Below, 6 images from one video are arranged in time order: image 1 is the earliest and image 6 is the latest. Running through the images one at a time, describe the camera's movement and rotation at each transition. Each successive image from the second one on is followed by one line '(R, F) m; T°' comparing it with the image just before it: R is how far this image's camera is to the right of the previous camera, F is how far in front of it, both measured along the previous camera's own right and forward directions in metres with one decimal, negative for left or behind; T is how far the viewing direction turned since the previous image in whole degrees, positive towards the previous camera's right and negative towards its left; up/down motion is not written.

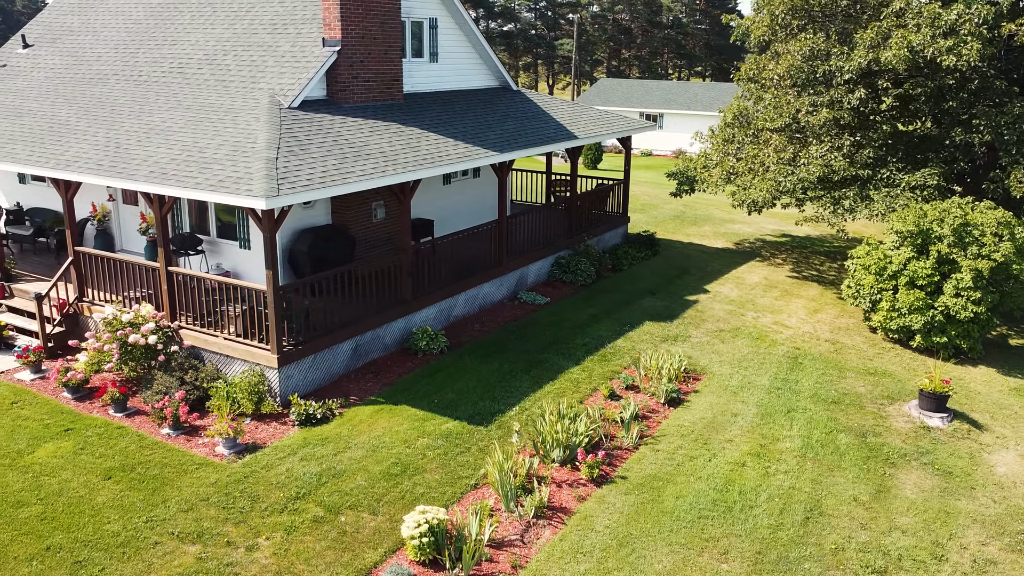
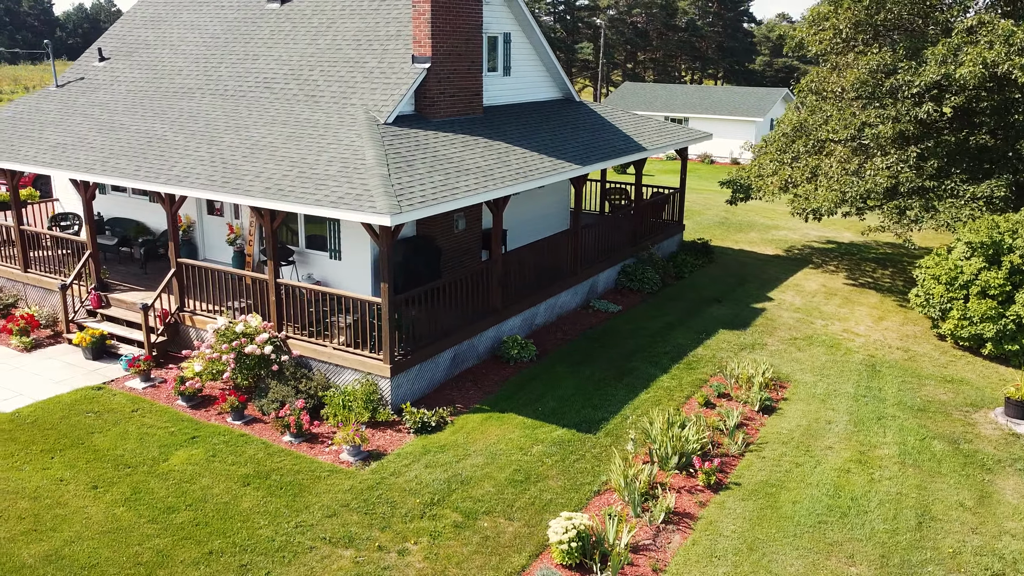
(-1.3, -0.4) m; 0°
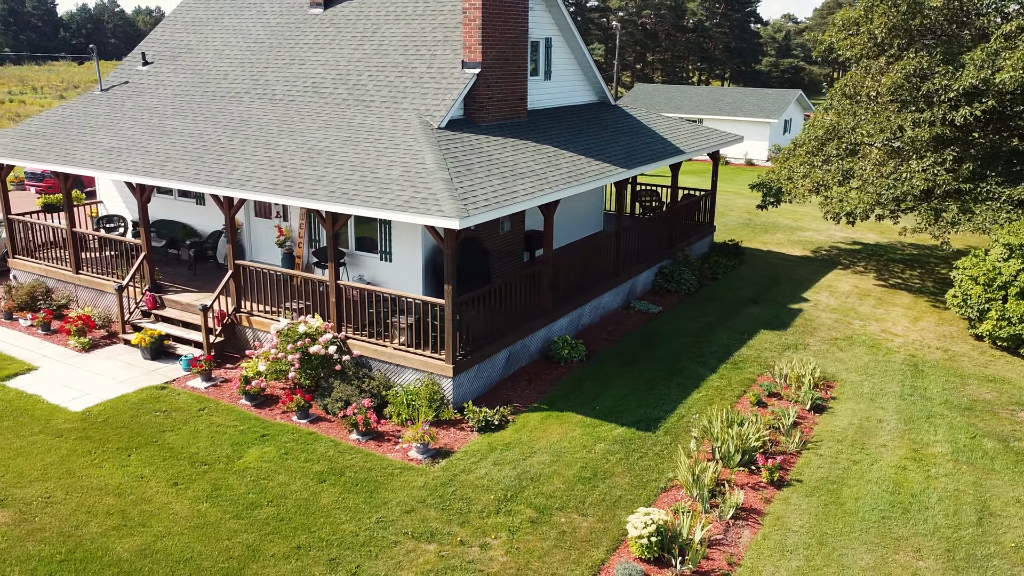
(-0.8, -0.2) m; 0°
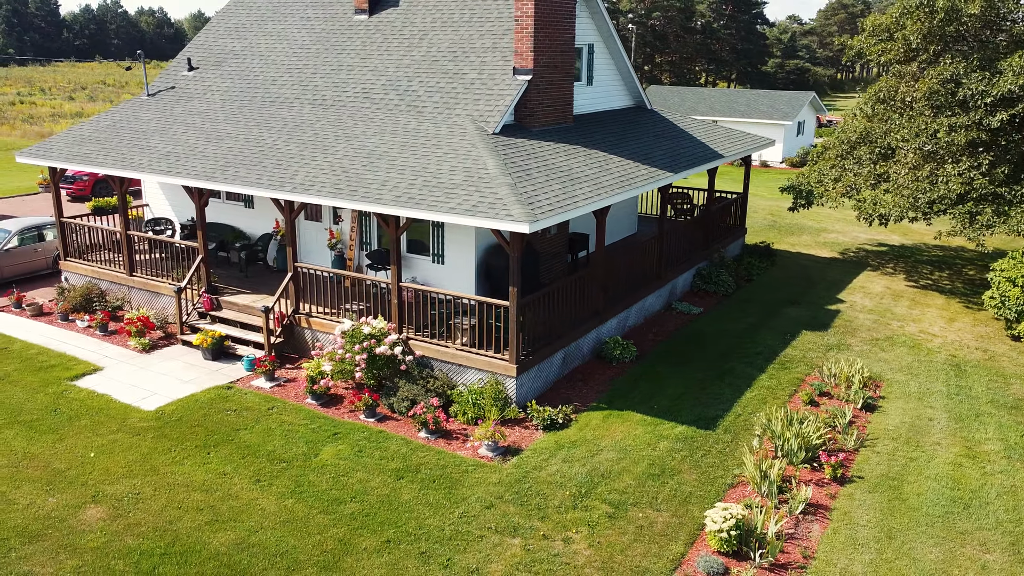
(-0.8, -0.3) m; 0°
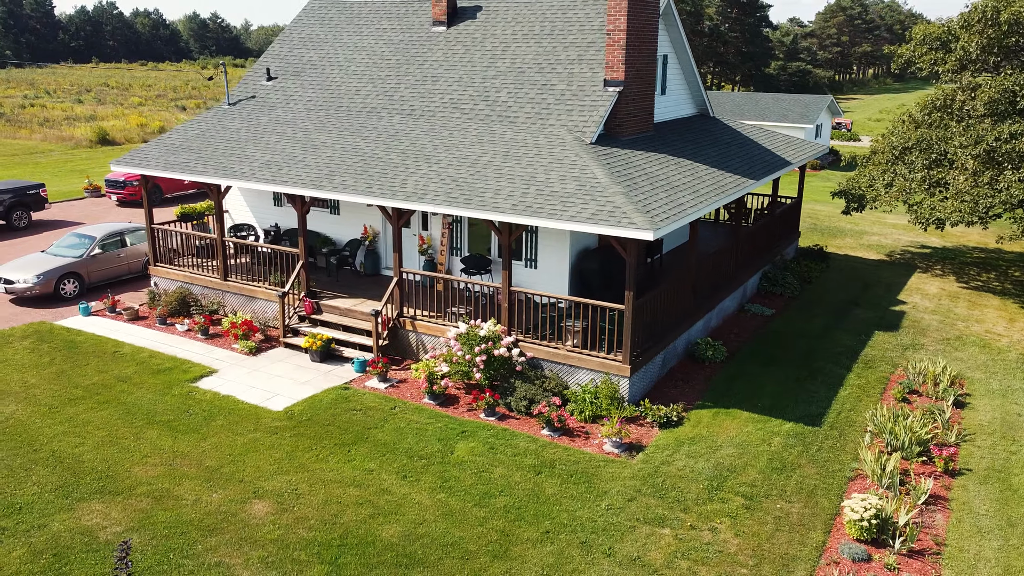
(-1.7, -0.5) m; +1°
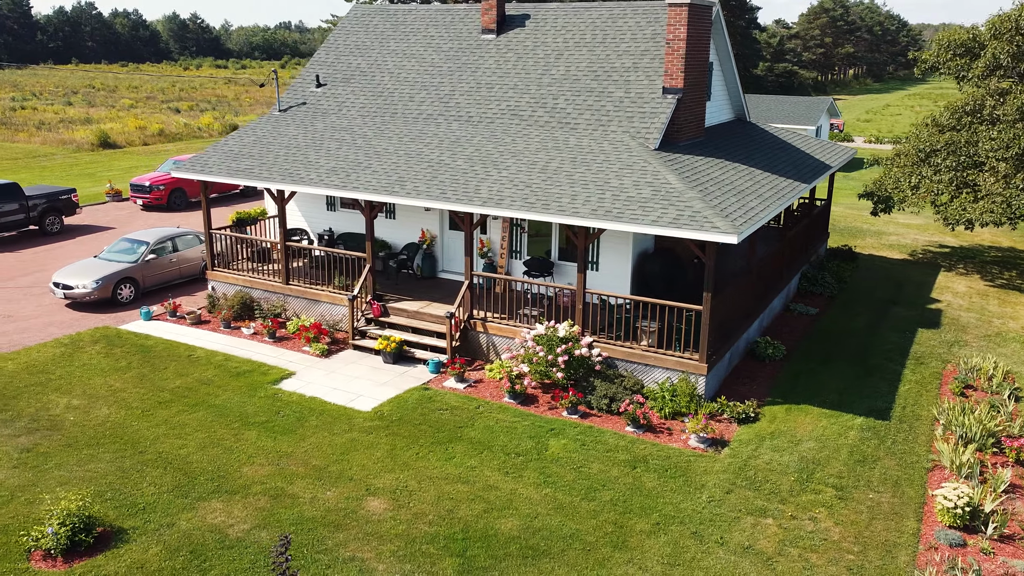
(-1.5, -0.4) m; +1°
